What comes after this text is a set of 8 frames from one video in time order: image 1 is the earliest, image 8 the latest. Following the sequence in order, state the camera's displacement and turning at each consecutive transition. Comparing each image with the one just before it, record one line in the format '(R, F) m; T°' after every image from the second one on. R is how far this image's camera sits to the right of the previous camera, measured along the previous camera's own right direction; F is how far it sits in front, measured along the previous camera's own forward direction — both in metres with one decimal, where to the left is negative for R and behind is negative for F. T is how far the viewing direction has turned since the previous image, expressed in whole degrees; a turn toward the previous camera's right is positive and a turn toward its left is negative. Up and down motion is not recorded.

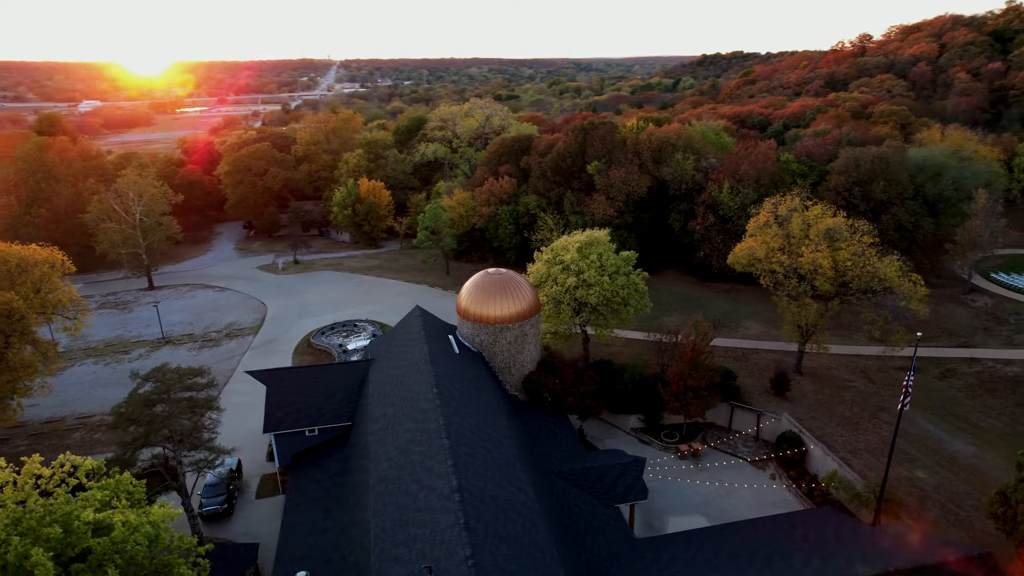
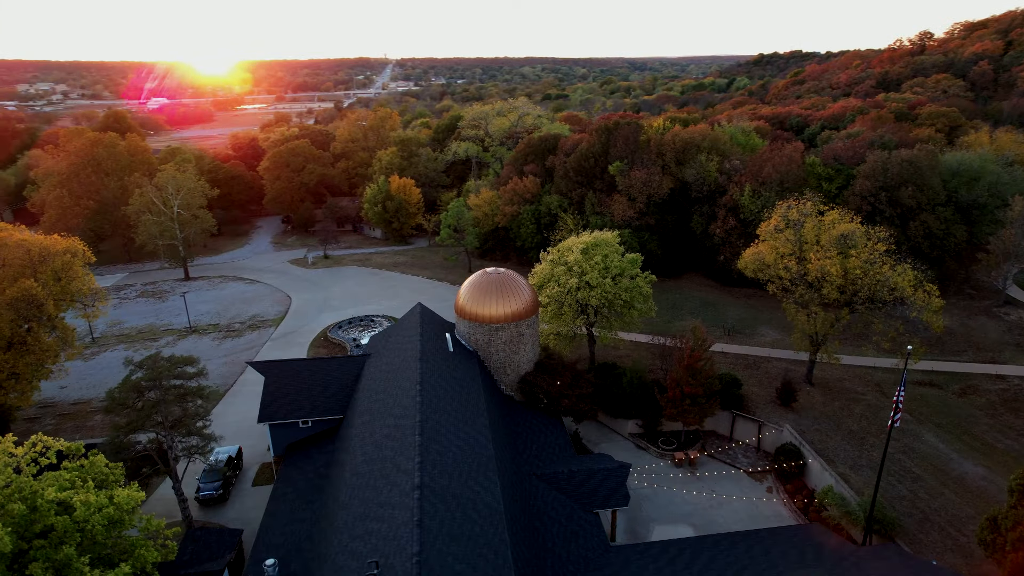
(+2.3, +0.1) m; -4°
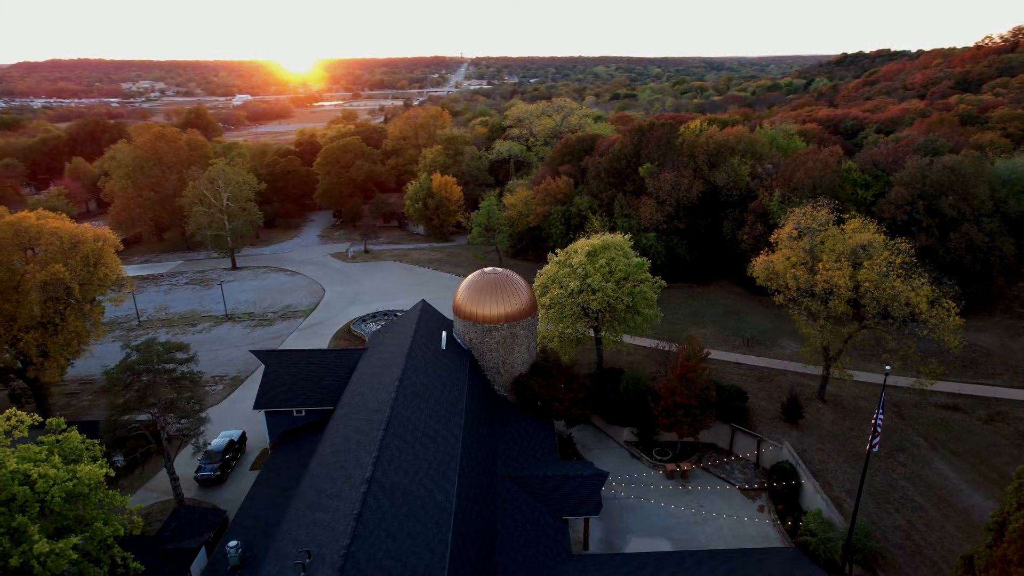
(+3.1, +0.2) m; -6°
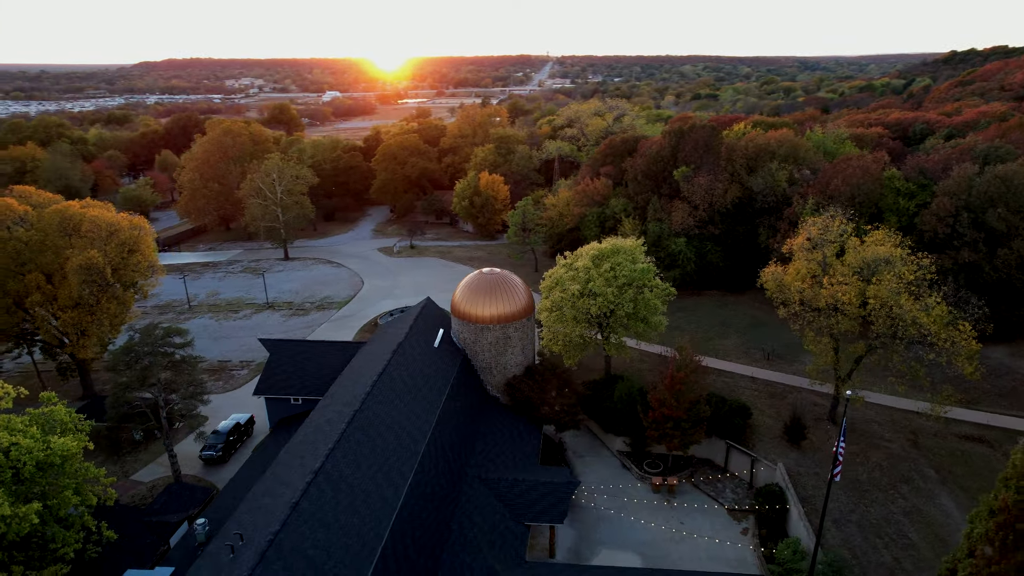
(+3.5, +0.3) m; -7°
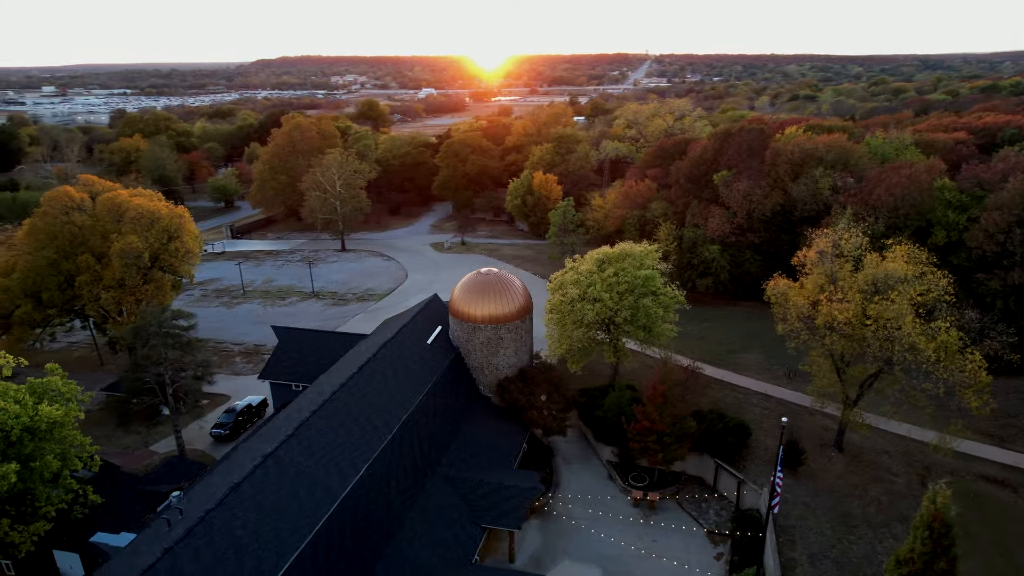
(+4.0, +0.4) m; -8°
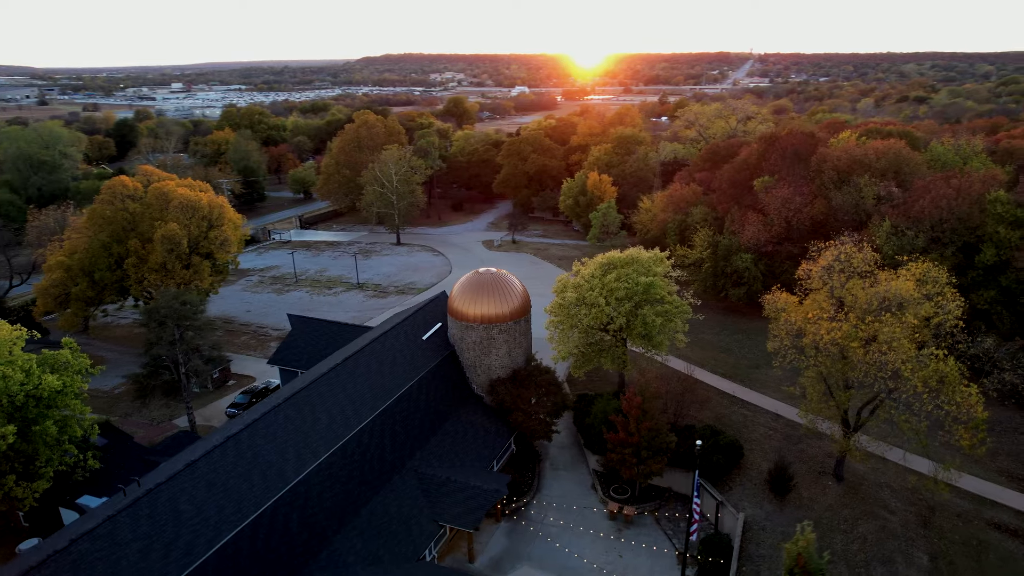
(+4.0, +0.4) m; -8°
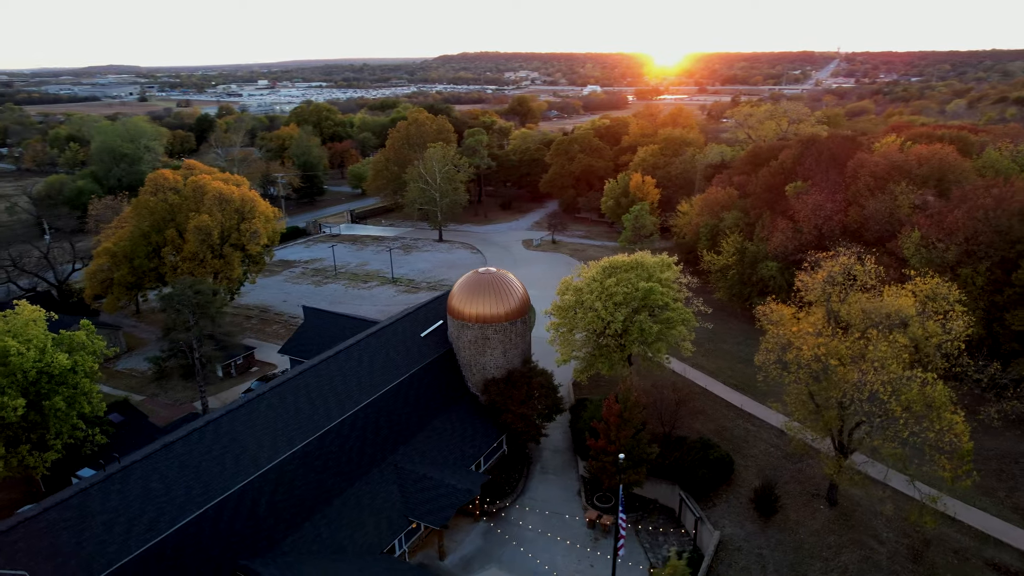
(+3.0, +0.2) m; -6°
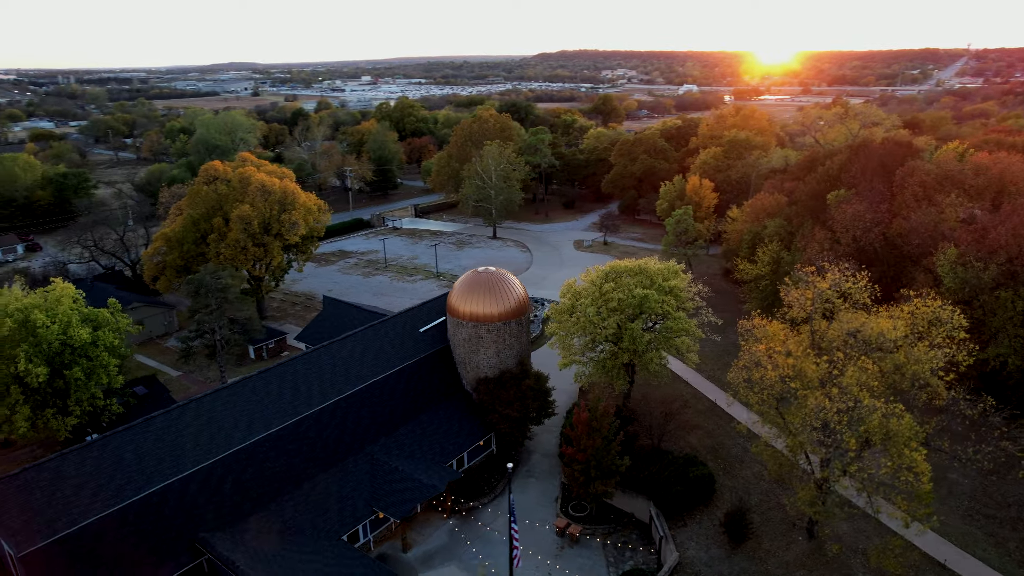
(+4.0, +0.4) m; -8°
